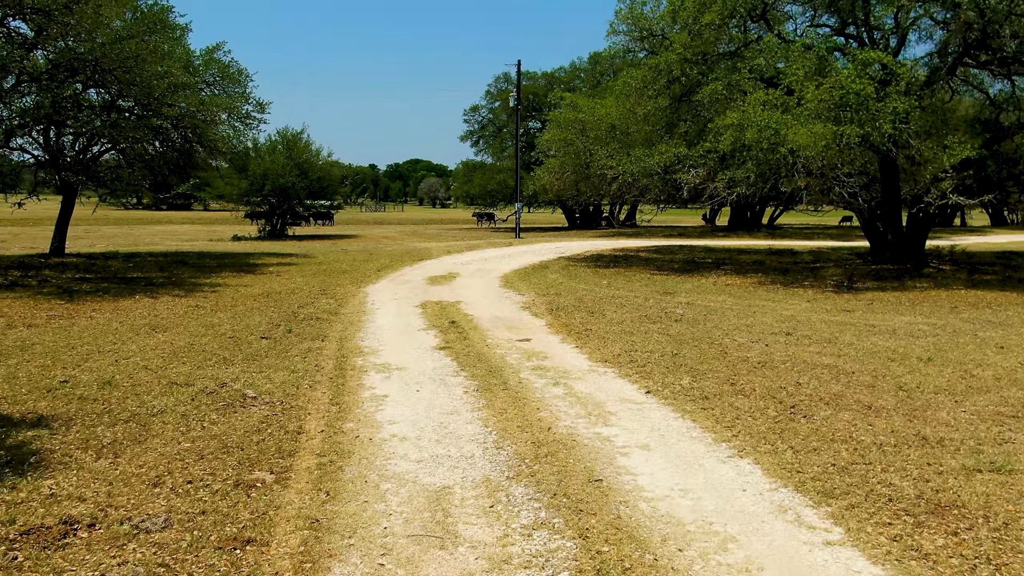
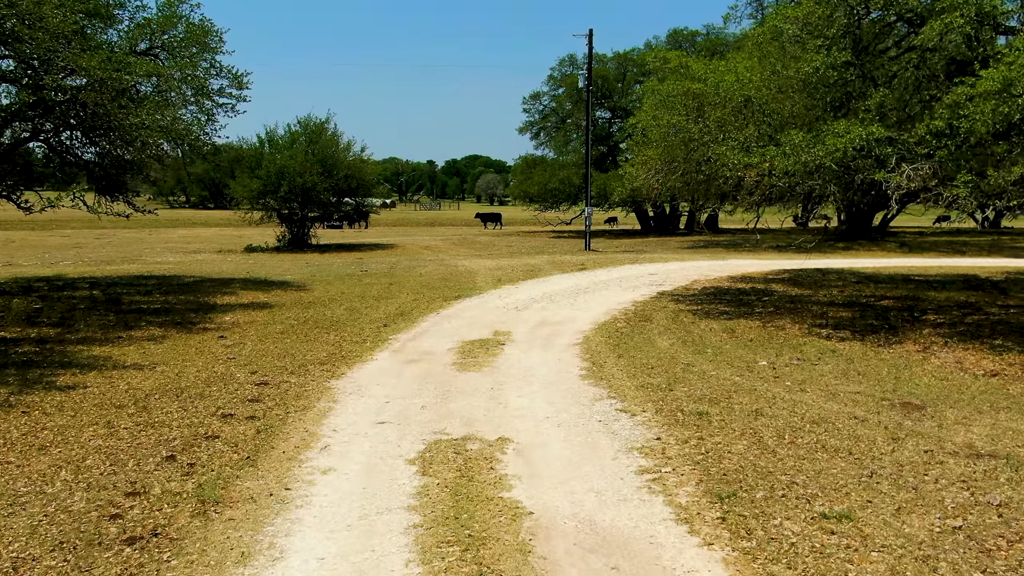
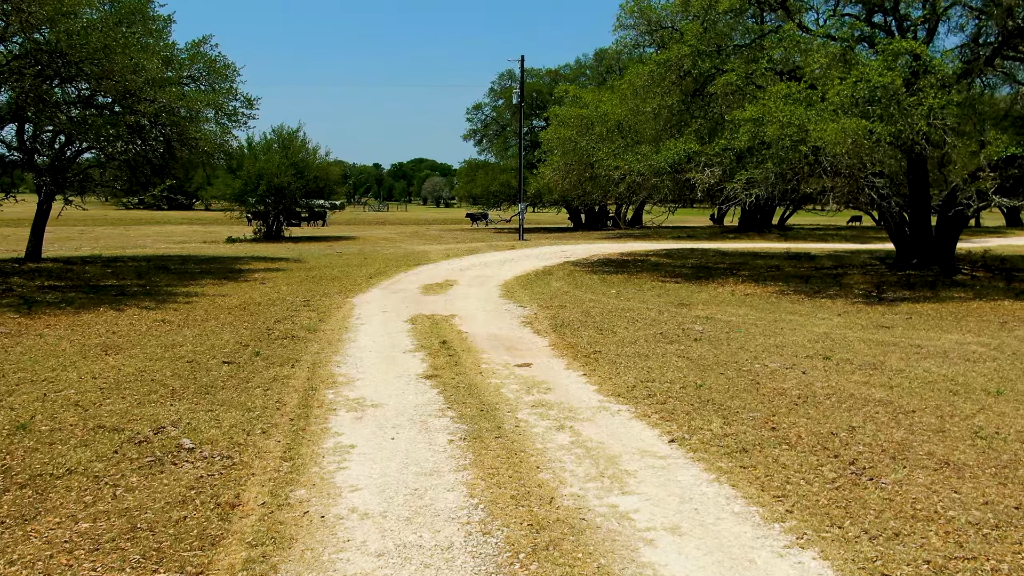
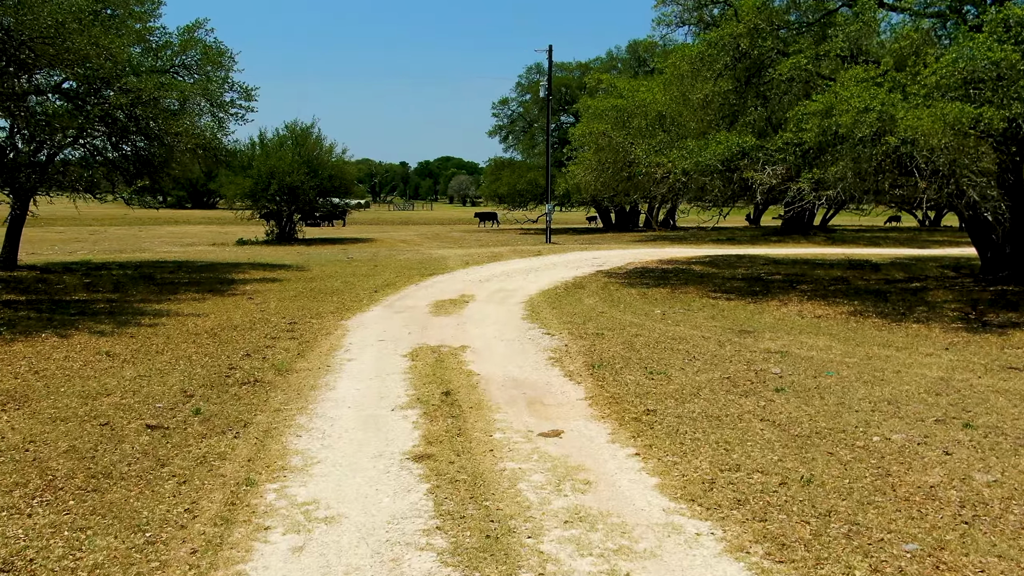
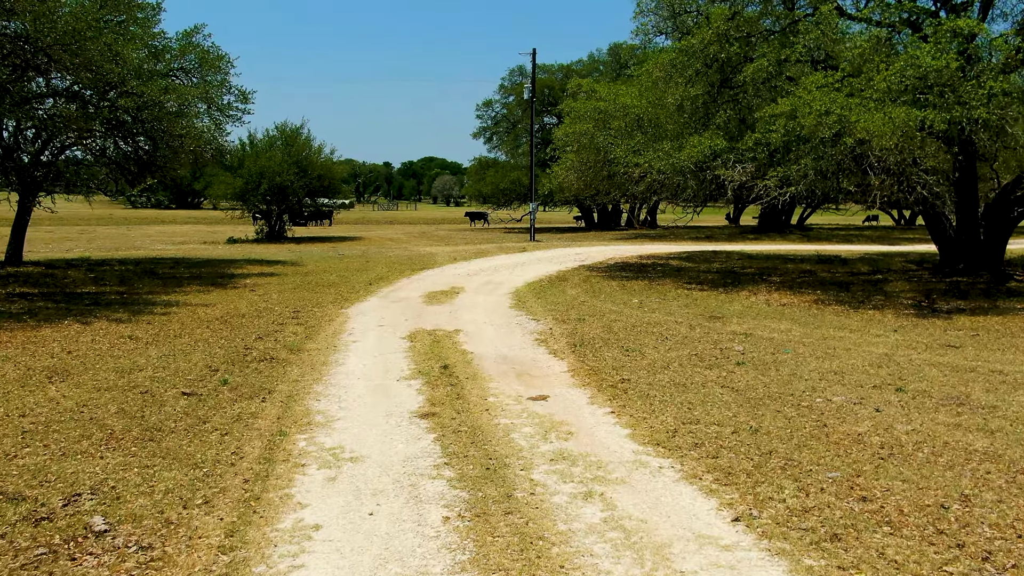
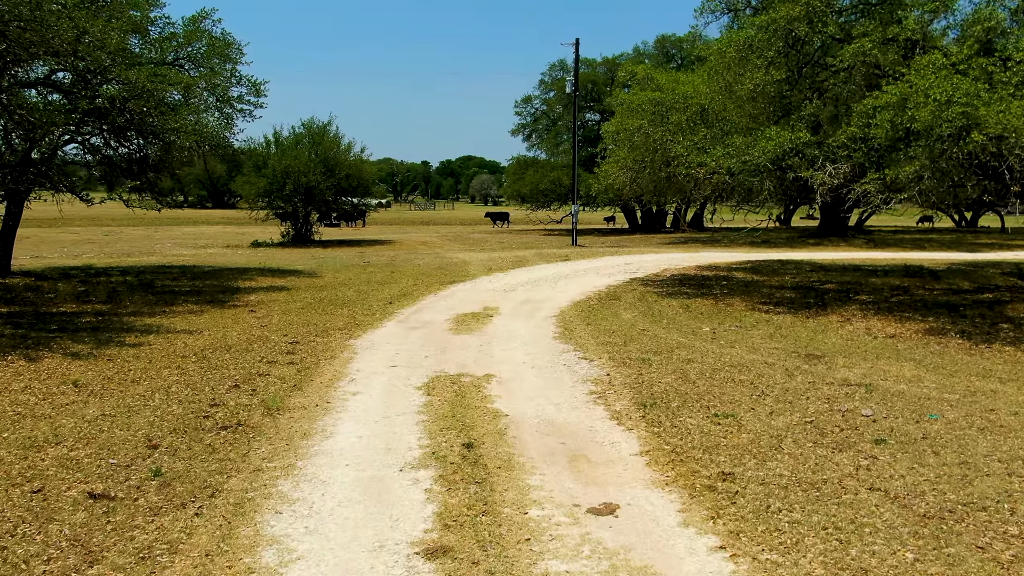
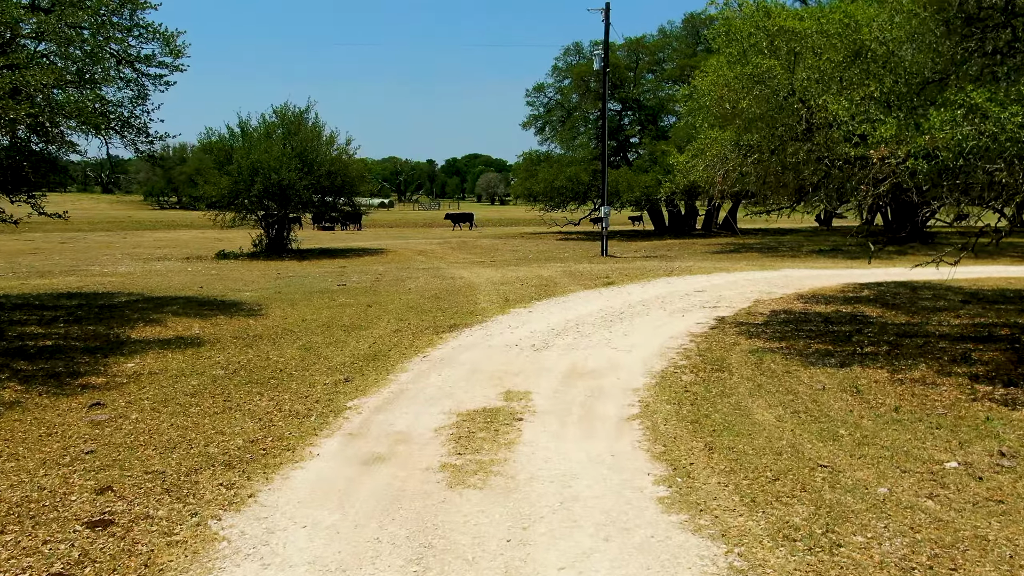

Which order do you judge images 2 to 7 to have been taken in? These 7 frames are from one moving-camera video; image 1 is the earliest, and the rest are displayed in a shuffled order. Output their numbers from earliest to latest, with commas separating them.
3, 5, 4, 6, 2, 7
